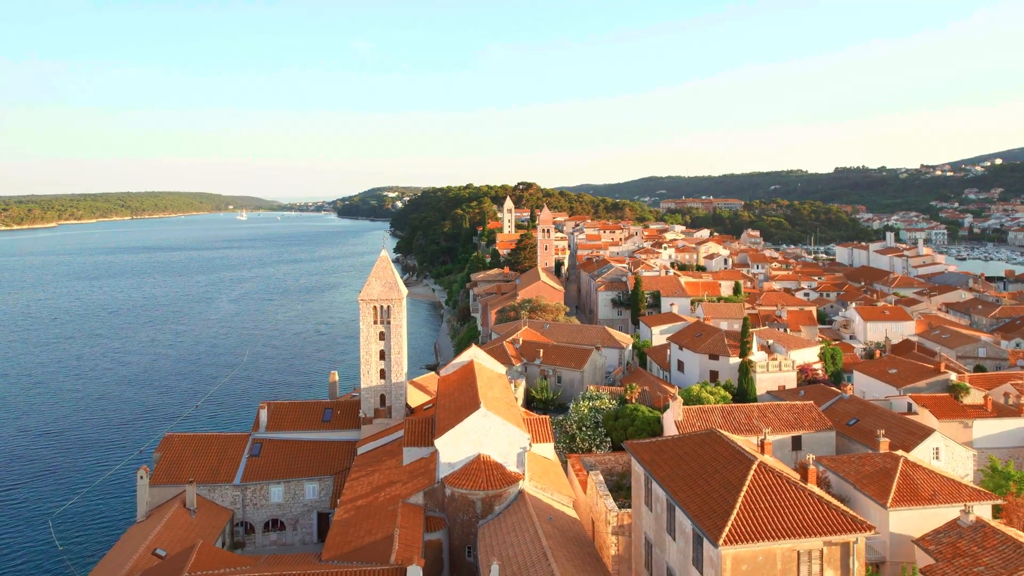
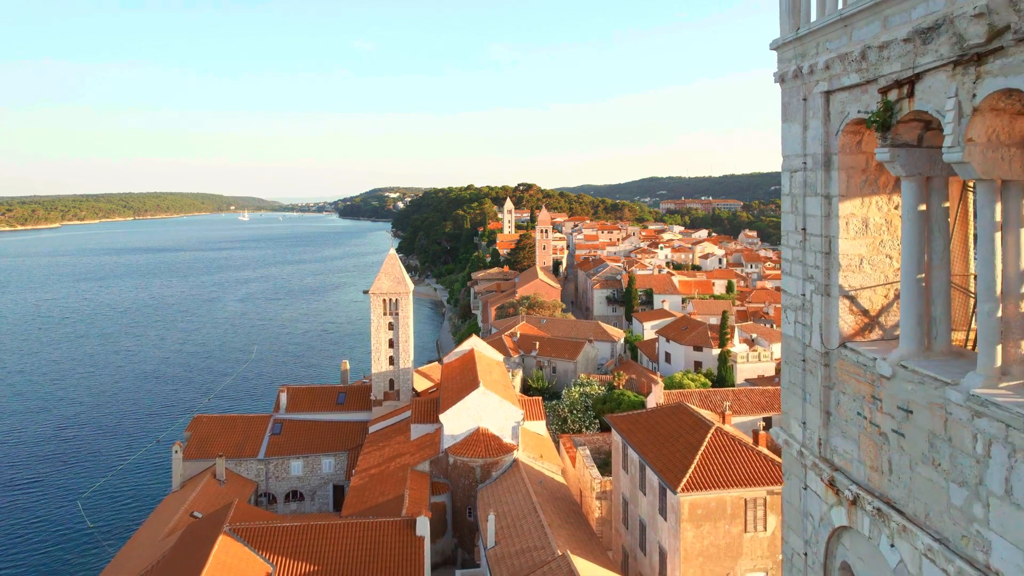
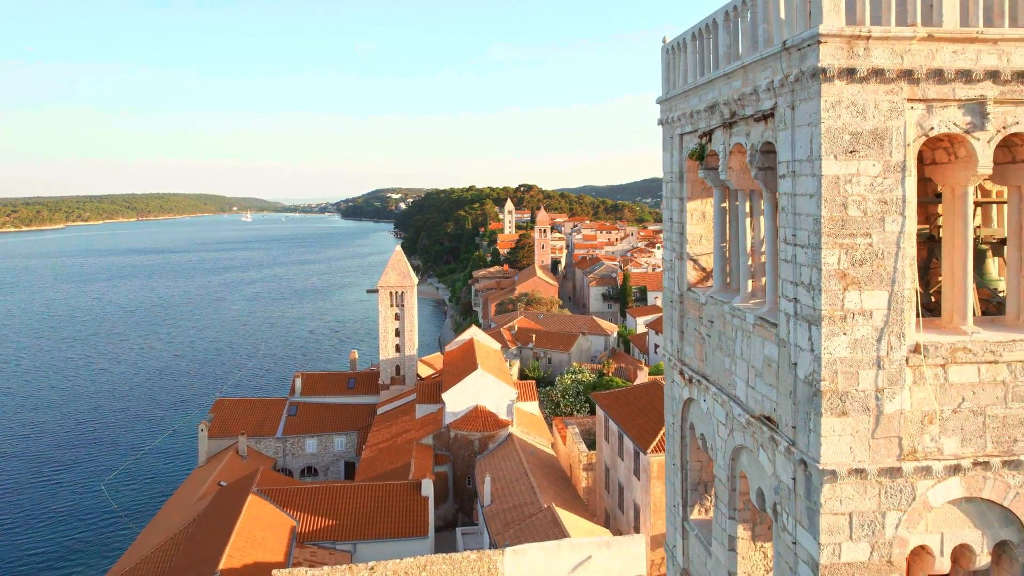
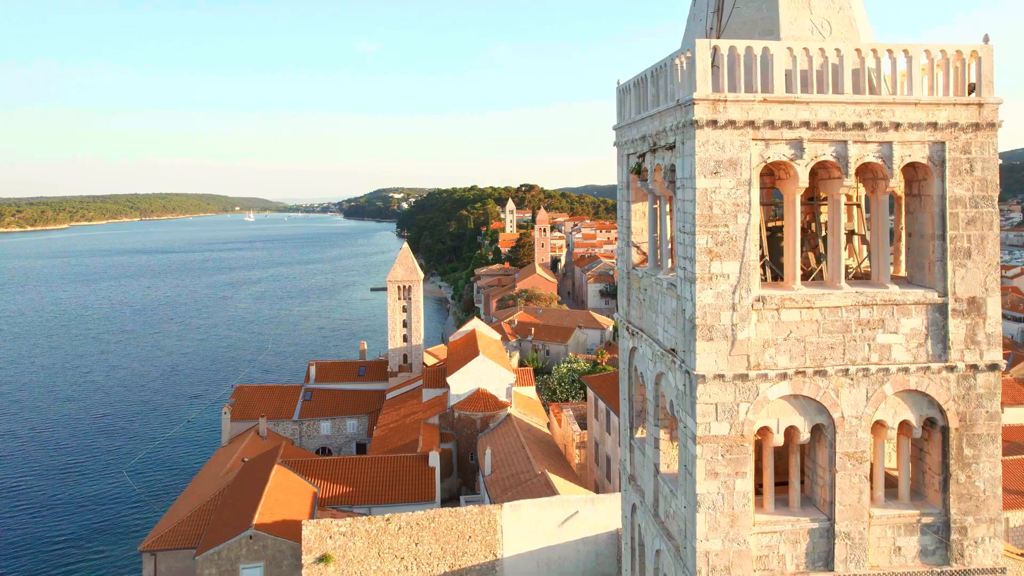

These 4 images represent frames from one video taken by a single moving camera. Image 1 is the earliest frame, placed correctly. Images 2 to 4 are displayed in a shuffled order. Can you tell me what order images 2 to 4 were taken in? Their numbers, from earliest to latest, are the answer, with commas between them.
2, 3, 4
